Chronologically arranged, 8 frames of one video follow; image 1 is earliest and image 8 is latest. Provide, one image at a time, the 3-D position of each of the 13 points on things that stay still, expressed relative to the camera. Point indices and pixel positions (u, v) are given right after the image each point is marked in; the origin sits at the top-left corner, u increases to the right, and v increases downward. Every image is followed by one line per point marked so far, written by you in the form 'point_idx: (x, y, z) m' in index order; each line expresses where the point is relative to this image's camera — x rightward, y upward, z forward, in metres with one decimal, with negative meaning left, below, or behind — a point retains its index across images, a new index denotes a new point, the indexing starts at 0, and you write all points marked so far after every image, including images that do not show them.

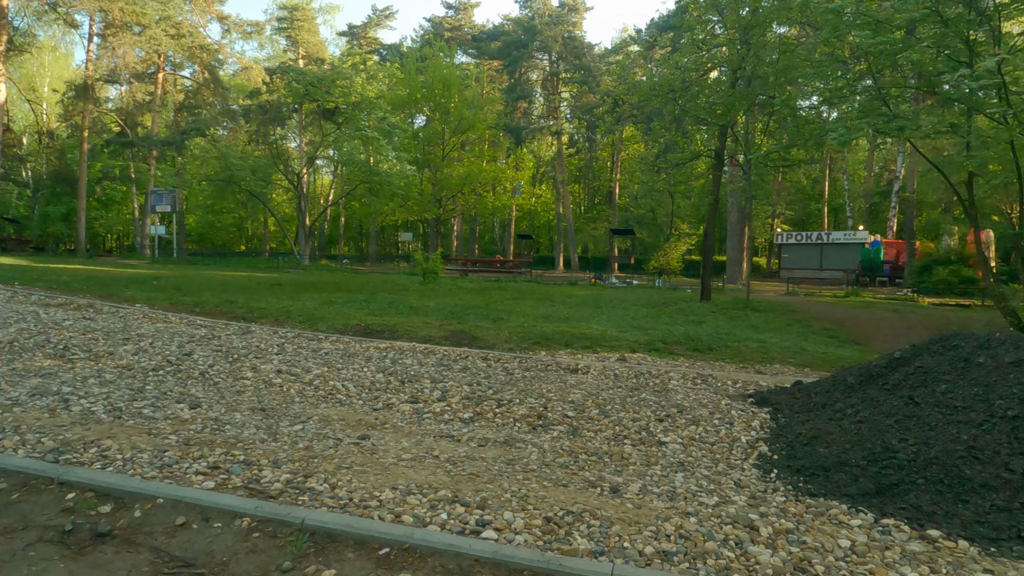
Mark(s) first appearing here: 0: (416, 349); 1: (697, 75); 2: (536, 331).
0: (-1.3, -0.8, +9.0) m
1: (+4.9, +5.7, +17.6) m
2: (+0.4, -0.7, +11.1) m
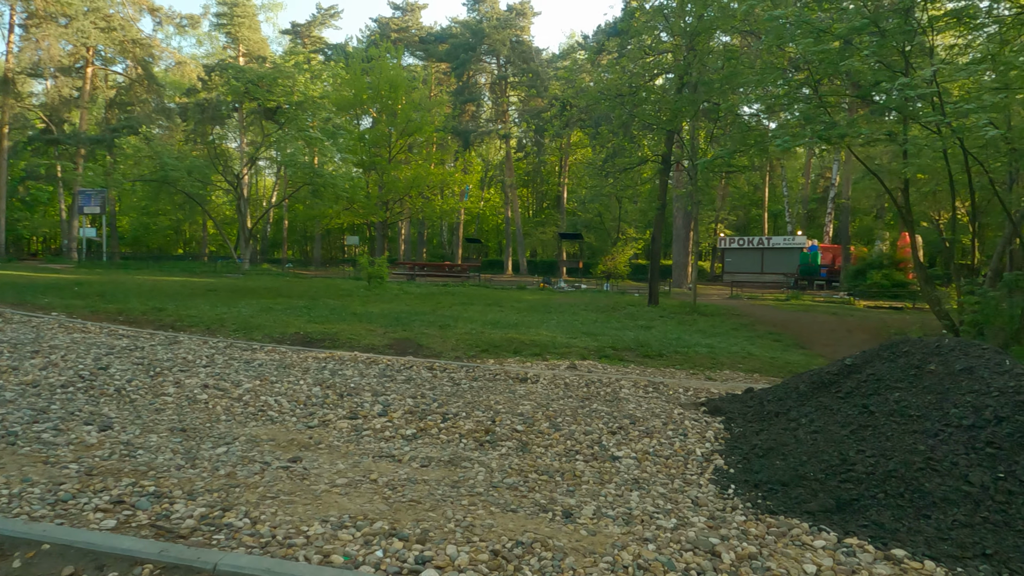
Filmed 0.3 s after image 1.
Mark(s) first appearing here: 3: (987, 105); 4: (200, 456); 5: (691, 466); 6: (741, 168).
0: (-2.0, -0.9, +8.6) m
1: (+3.5, +5.6, +17.7) m
2: (-0.5, -0.8, +10.8) m
3: (+8.2, +3.2, +11.4) m
4: (-2.1, -1.1, +4.5) m
5: (+1.3, -1.3, +4.9) m
6: (+6.1, +3.2, +17.8) m
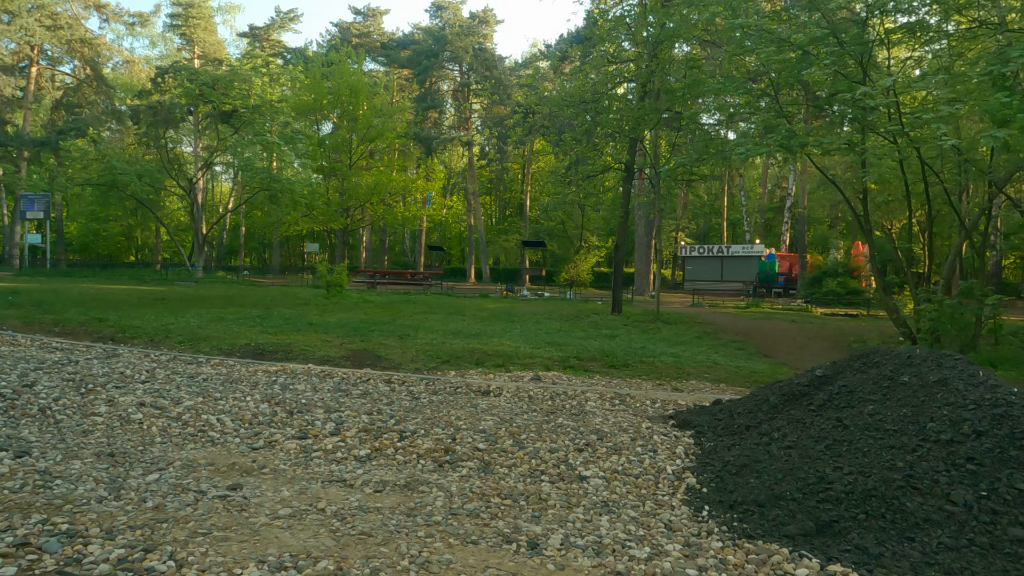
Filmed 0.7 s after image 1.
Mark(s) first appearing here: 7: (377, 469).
0: (-2.5, -1.0, +8.1) m
1: (+2.5, +5.3, +17.6) m
2: (-1.1, -1.0, +10.5) m
3: (+7.5, +3.0, +11.6) m
4: (-2.4, -1.2, +4.1) m
5: (+1.1, -1.4, +4.7) m
6: (+5.1, +3.0, +17.8) m
7: (-1.0, -1.3, +4.8) m
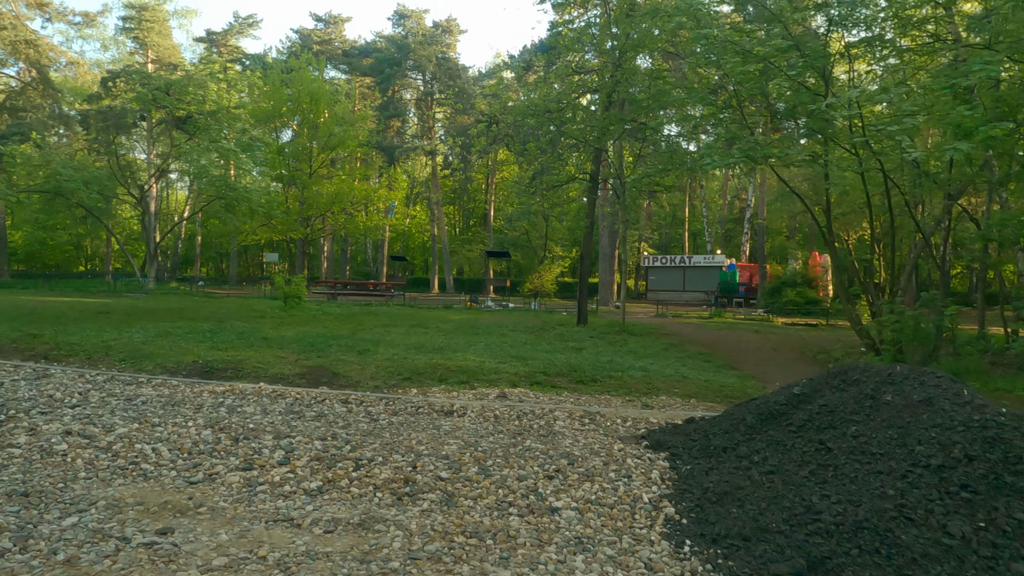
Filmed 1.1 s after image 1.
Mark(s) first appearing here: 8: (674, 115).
0: (-2.9, -1.2, +7.6) m
1: (+1.6, +5.0, +17.4) m
2: (-1.6, -1.1, +10.0) m
3: (+6.9, +2.8, +11.7) m
4: (-2.6, -1.3, +3.6) m
5: (+0.8, -1.5, +4.3) m
6: (+4.2, +2.7, +17.8) m
7: (-1.2, -1.4, +4.3) m
8: (+3.7, +3.9, +15.0) m
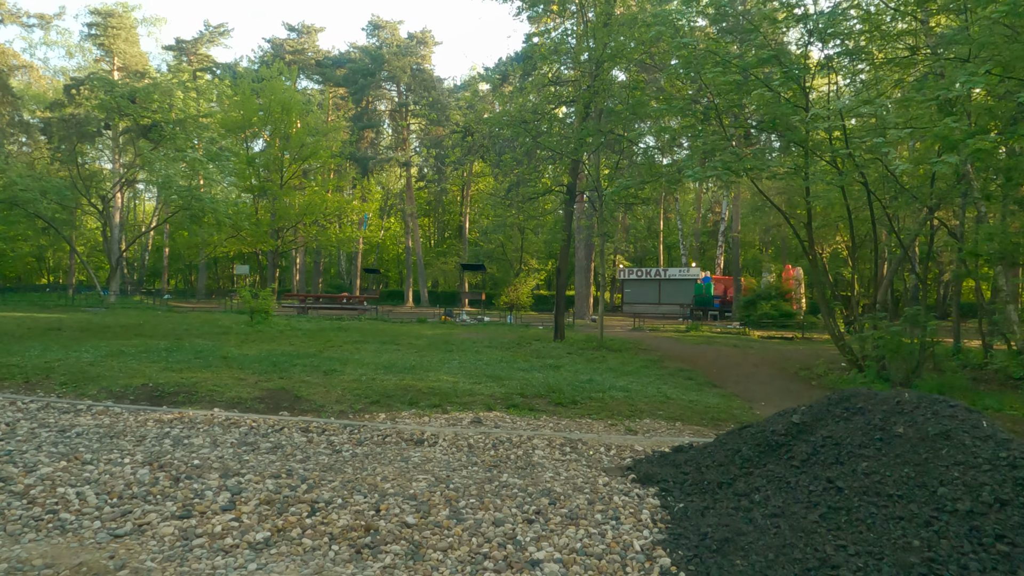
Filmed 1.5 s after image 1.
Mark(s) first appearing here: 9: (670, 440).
0: (-3.1, -1.4, +7.0) m
1: (+1.0, +4.7, +17.1) m
2: (-1.9, -1.4, +9.4) m
3: (+6.5, +2.5, +11.5) m
4: (-2.7, -1.4, +2.9) m
5: (+0.7, -1.6, +3.8) m
6: (+3.5, +2.3, +17.5) m
7: (-1.3, -1.5, +3.8) m
8: (+3.1, +3.6, +14.7) m
9: (+1.7, -1.6, +7.1) m
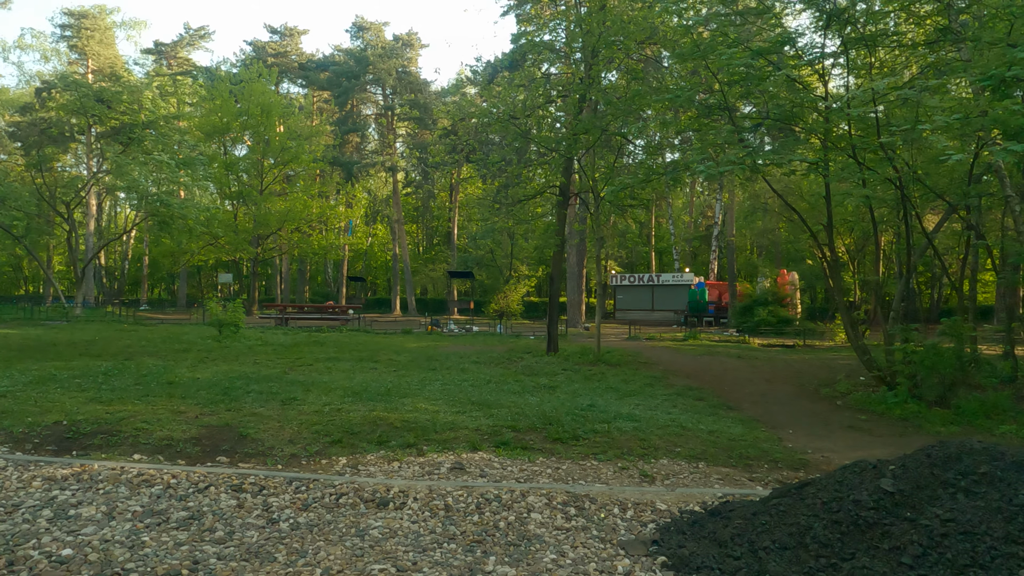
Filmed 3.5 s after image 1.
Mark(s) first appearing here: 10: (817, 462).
0: (-3.2, -1.5, +5.5) m
1: (+0.7, +4.4, +15.7) m
2: (-2.1, -1.6, +8.0) m
3: (+6.3, +2.4, +10.2) m
4: (-2.7, -1.6, +1.5) m
5: (+0.6, -1.7, +2.4) m
6: (+3.3, +2.1, +16.1) m
7: (-1.4, -1.7, +2.3) m
8: (+2.9, +3.4, +13.4) m
9: (+1.6, -1.7, +5.7) m
10: (+3.3, -1.9, +7.2) m
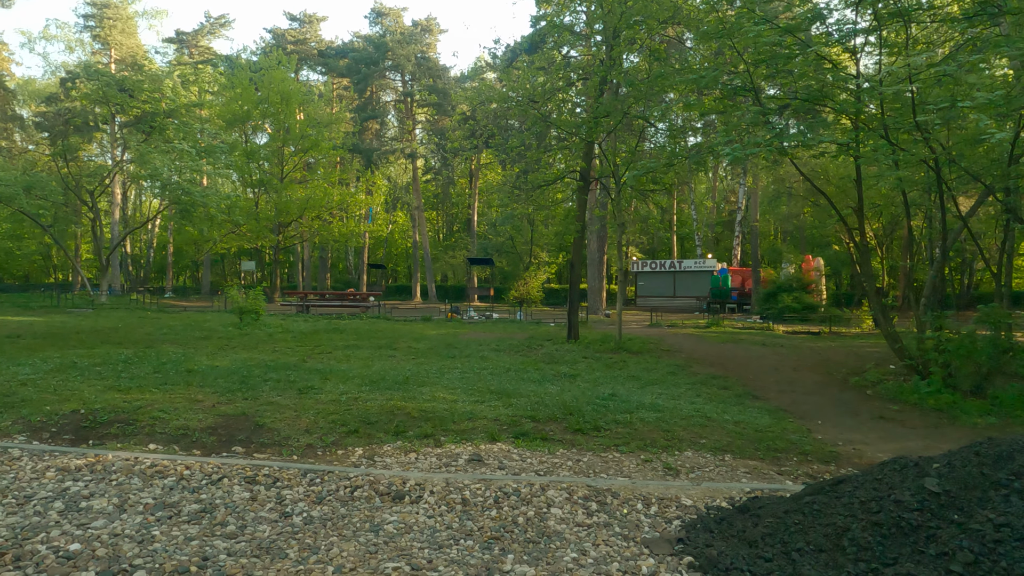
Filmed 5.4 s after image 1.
0: (-3.1, -1.5, +5.4) m
1: (+1.1, +4.7, +15.4) m
2: (-1.8, -1.4, +7.8) m
3: (+6.6, +2.6, +9.7) m
4: (-2.7, -1.5, +1.4) m
5: (+0.7, -1.7, +2.2) m
6: (+3.7, +2.4, +15.8) m
7: (-1.3, -1.6, +2.2) m
8: (+3.3, +3.7, +13.0) m
9: (+1.8, -1.6, +5.5) m
10: (+3.5, -1.7, +7.0) m
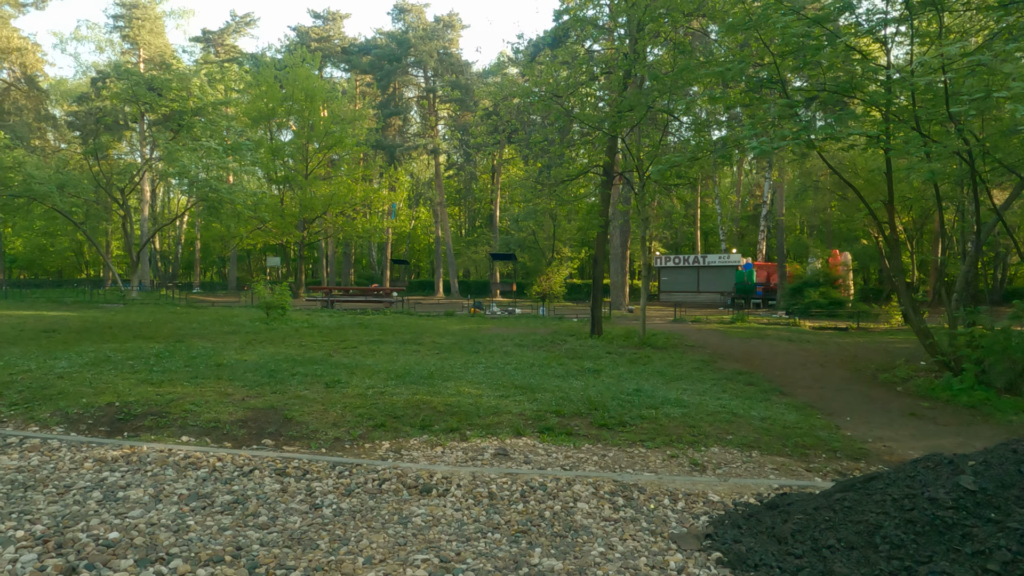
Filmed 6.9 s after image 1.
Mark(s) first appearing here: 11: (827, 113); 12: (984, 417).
0: (-2.9, -1.4, +5.5) m
1: (+1.7, +4.9, +15.3) m
2: (-1.6, -1.4, +7.9) m
3: (+6.9, +2.7, +9.5) m
4: (-2.6, -1.5, +1.5) m
5: (+0.8, -1.7, +2.2) m
6: (+4.3, +2.5, +15.6) m
7: (-1.2, -1.6, +2.3) m
8: (+3.7, +3.8, +12.9) m
9: (+2.0, -1.6, +5.4) m
10: (+3.8, -1.7, +6.9) m
11: (+4.9, +2.7, +10.3) m
12: (+6.5, -1.8, +9.2) m
